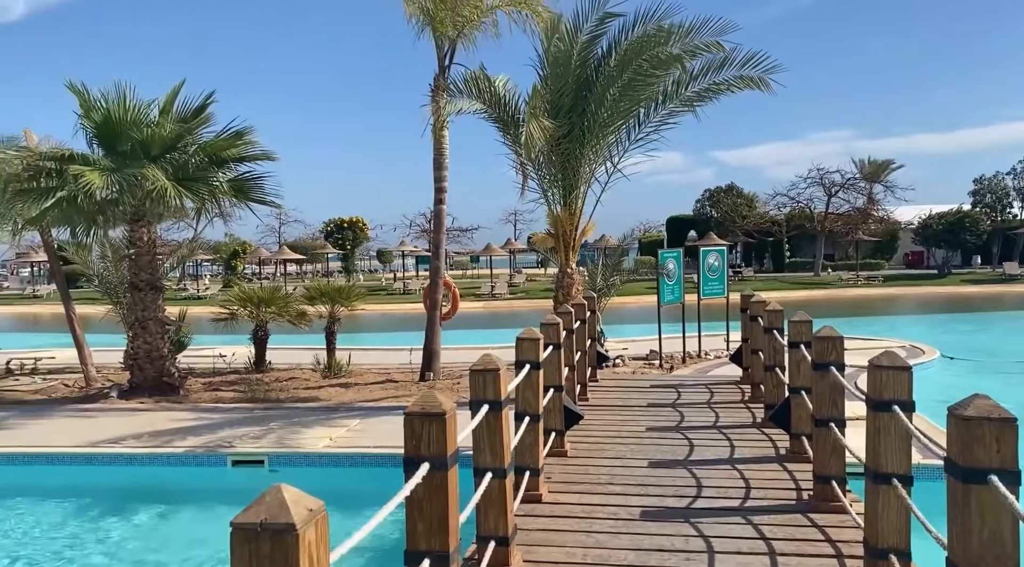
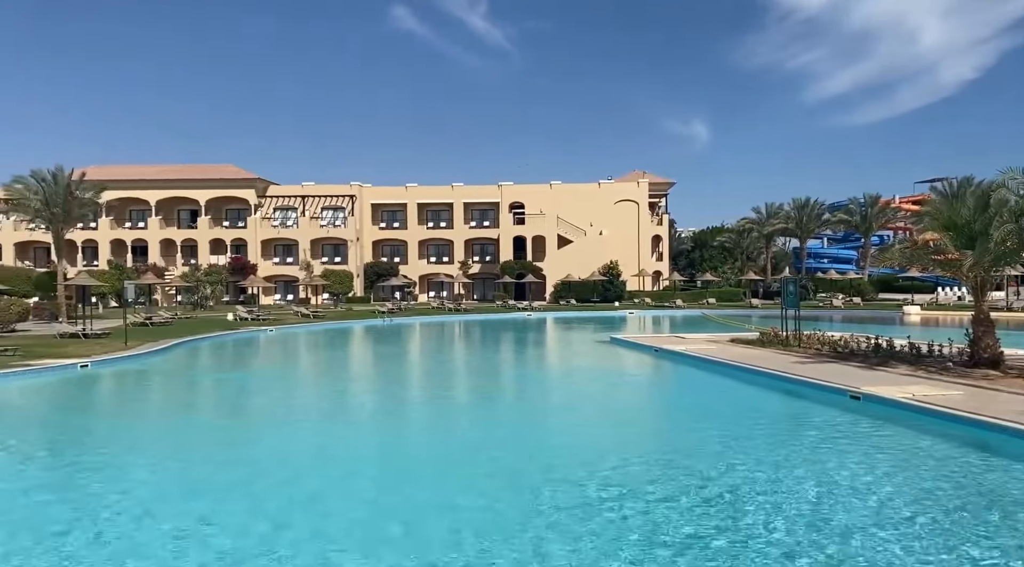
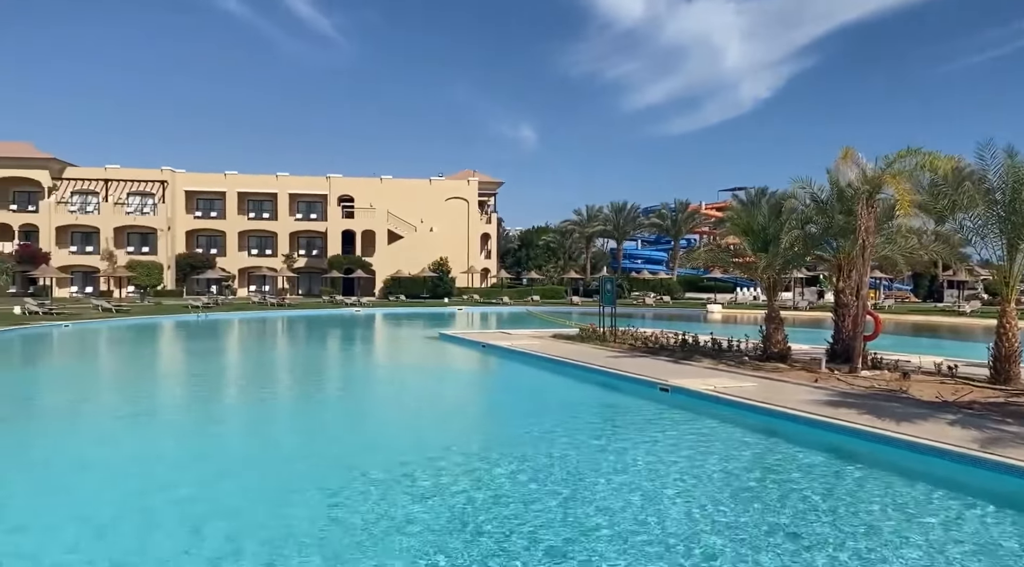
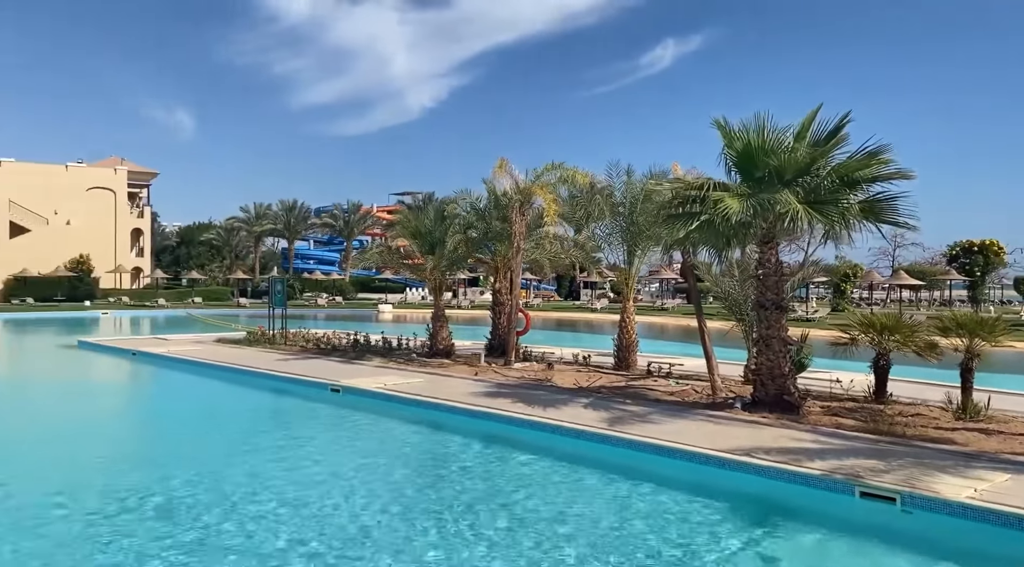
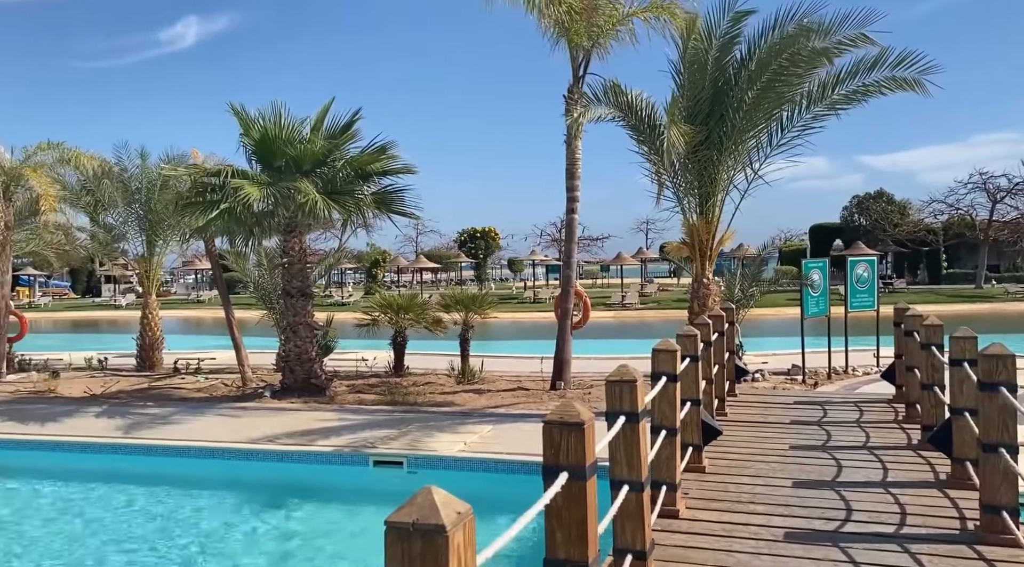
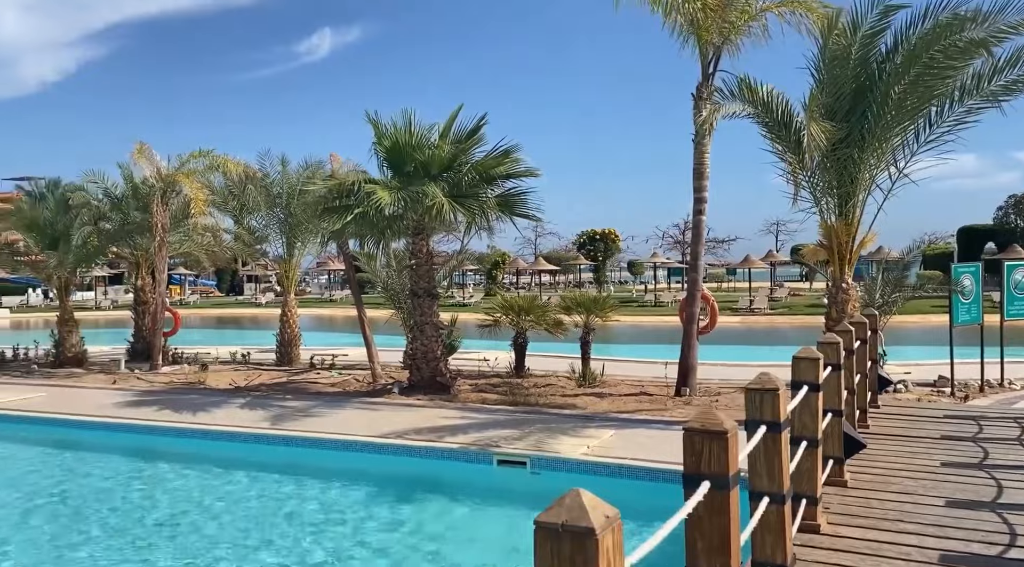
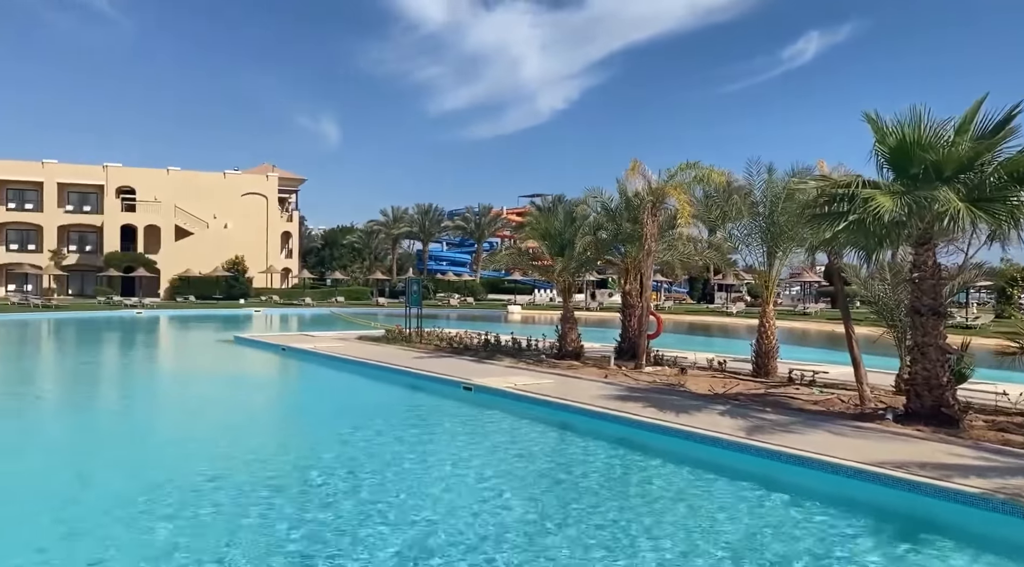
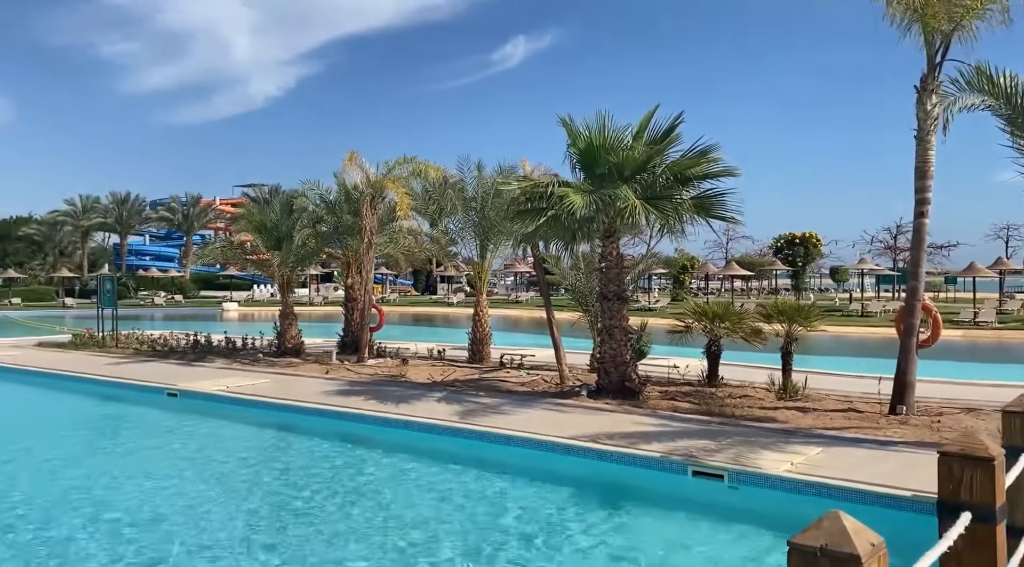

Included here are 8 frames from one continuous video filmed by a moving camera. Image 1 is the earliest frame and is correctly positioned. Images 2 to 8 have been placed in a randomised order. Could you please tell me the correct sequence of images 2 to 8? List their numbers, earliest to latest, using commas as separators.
5, 6, 8, 4, 7, 3, 2
